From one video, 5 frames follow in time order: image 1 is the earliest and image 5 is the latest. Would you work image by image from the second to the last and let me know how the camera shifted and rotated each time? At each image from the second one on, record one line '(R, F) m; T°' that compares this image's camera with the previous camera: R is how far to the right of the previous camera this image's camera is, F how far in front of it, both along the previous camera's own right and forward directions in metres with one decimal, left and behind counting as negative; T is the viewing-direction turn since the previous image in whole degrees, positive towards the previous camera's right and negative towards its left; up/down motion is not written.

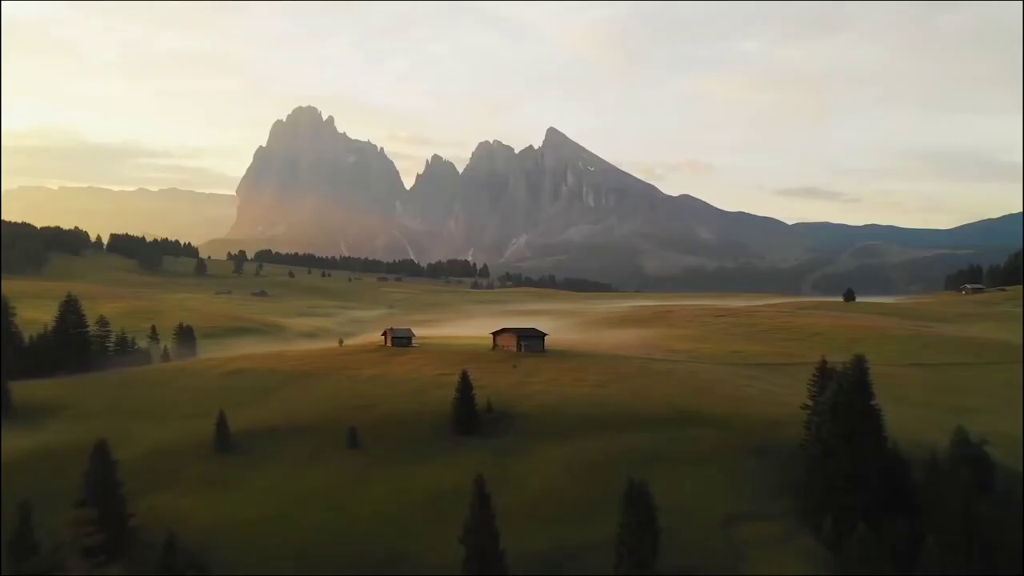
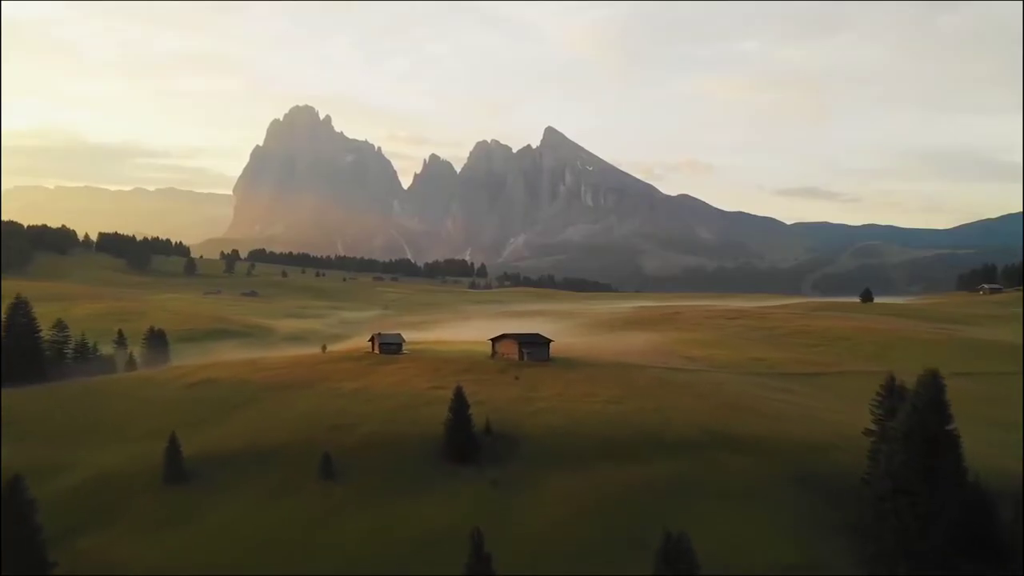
(-0.1, +3.3) m; 0°
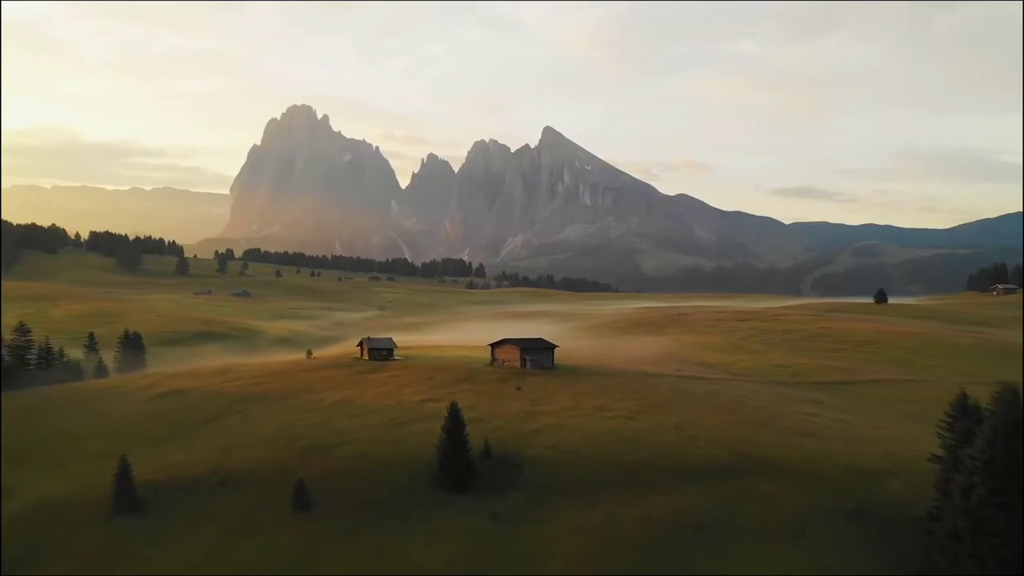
(-0.1, +2.5) m; 0°
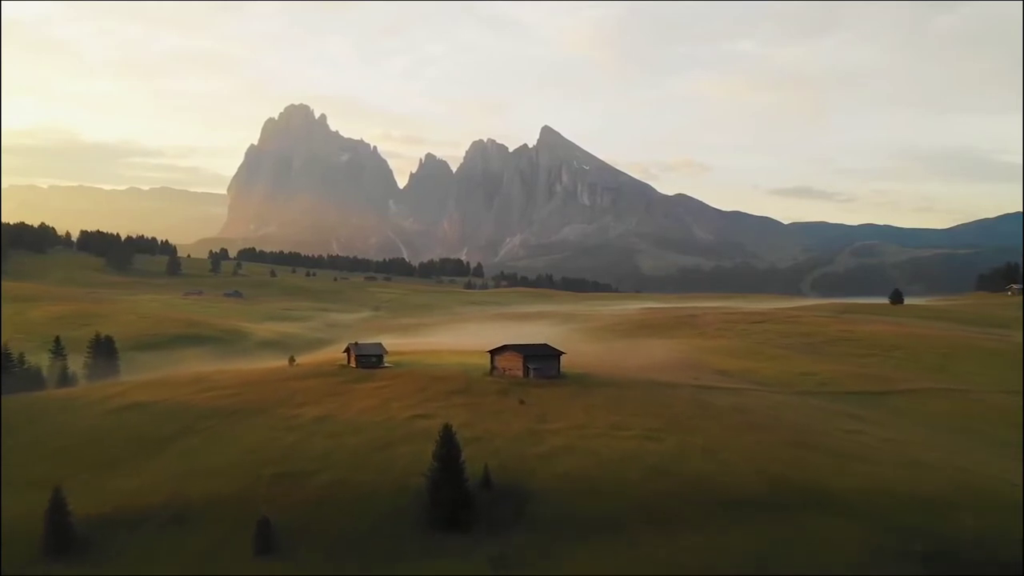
(-0.1, +2.5) m; 0°
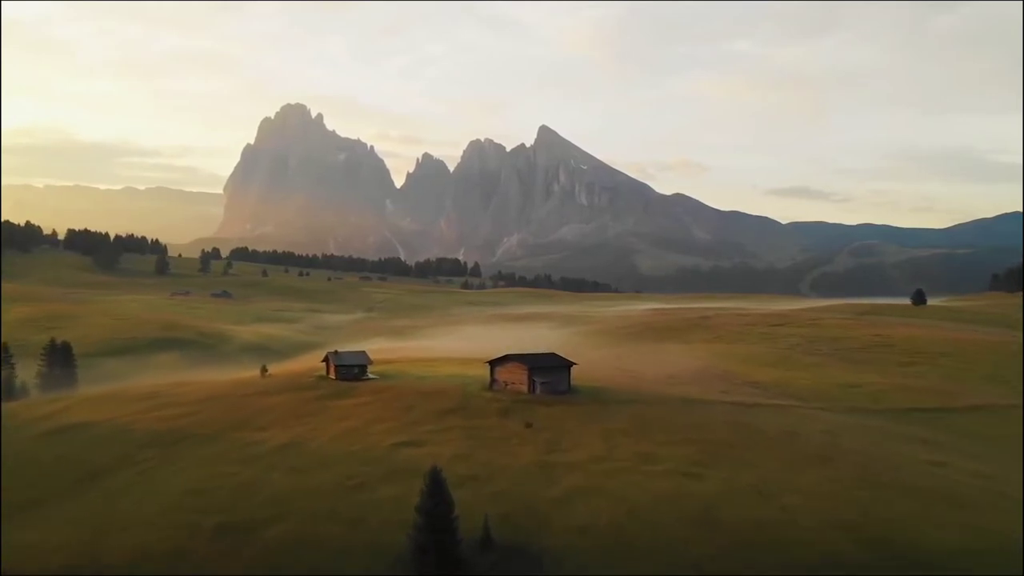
(-0.2, +3.2) m; 0°
